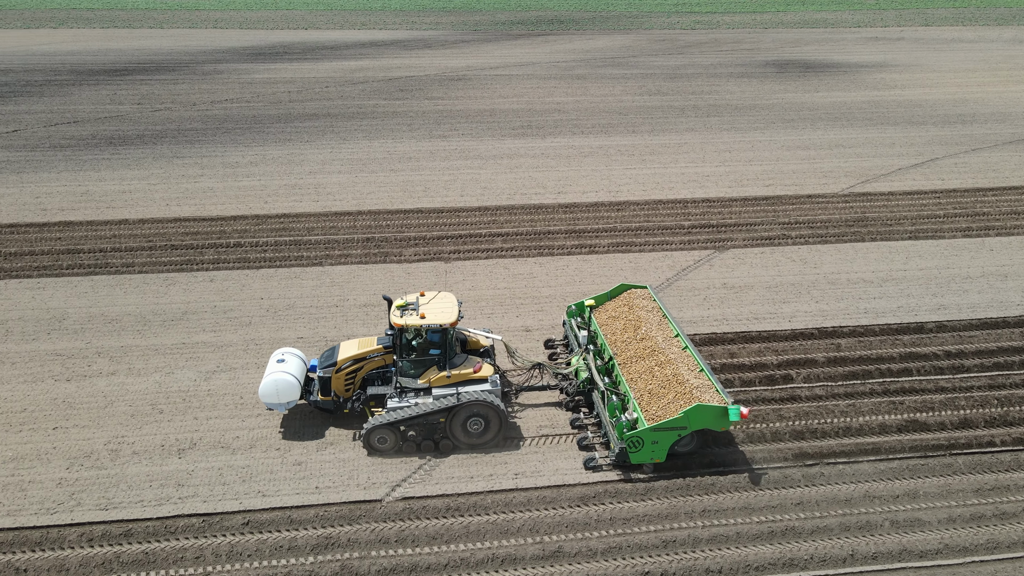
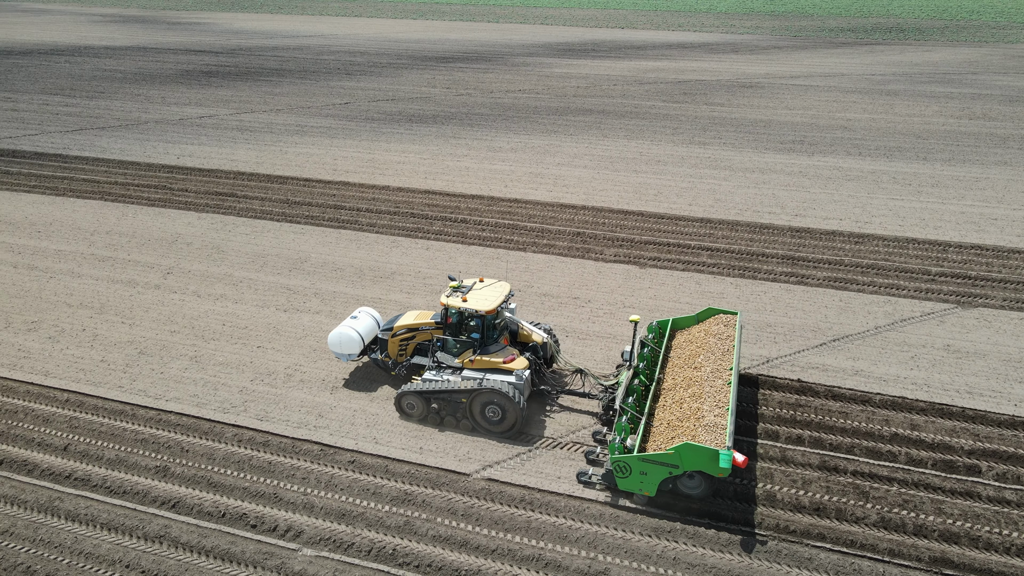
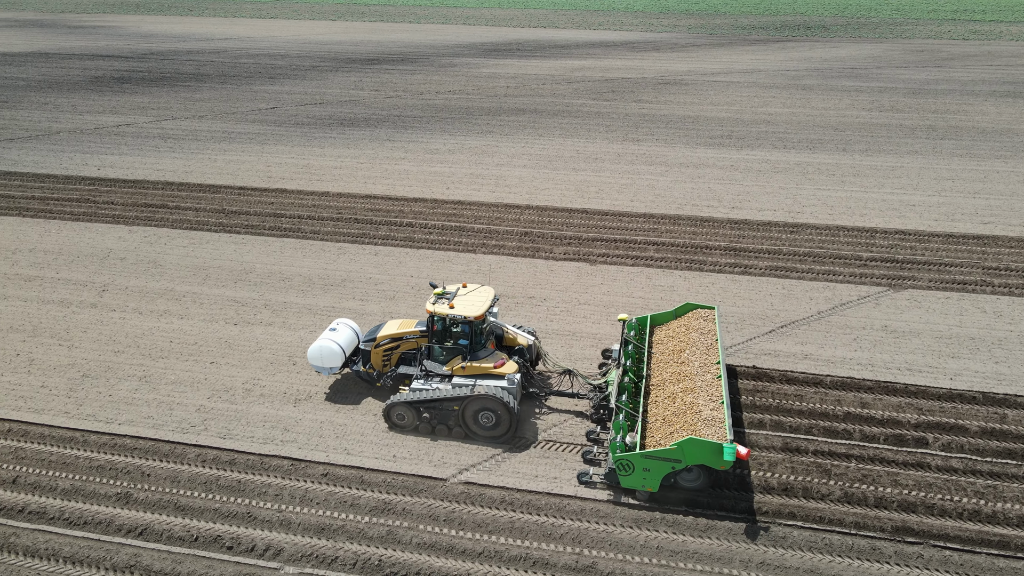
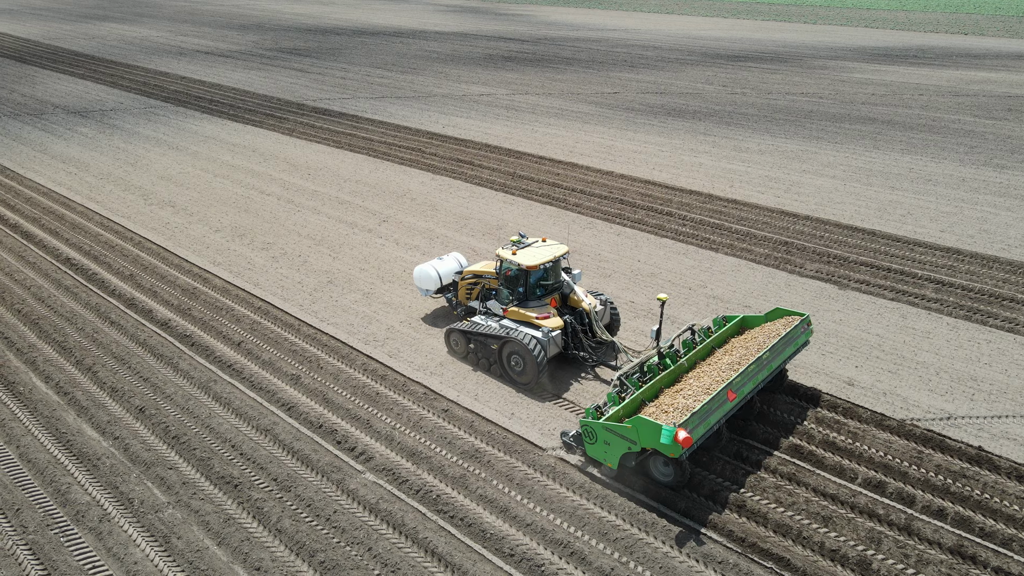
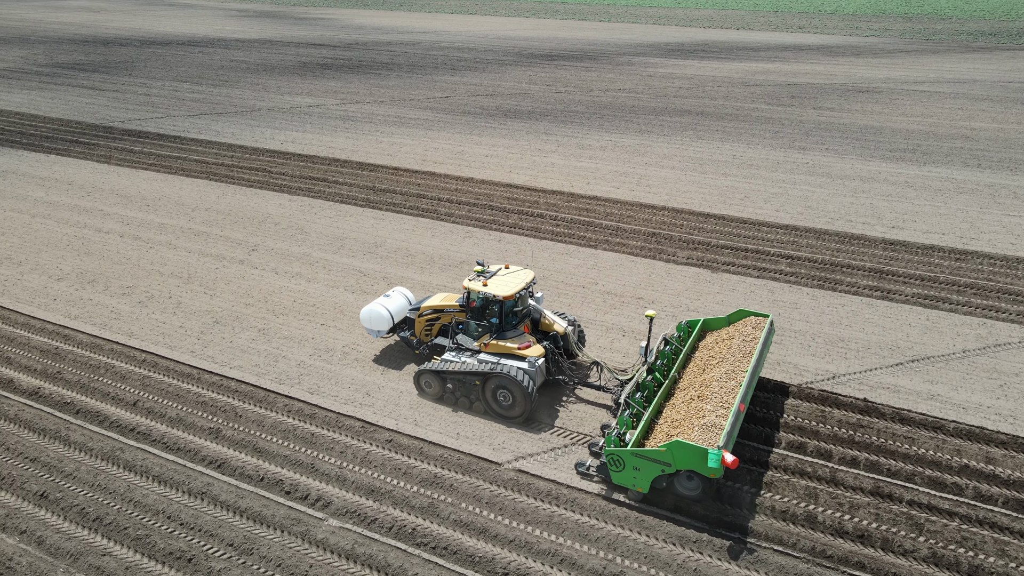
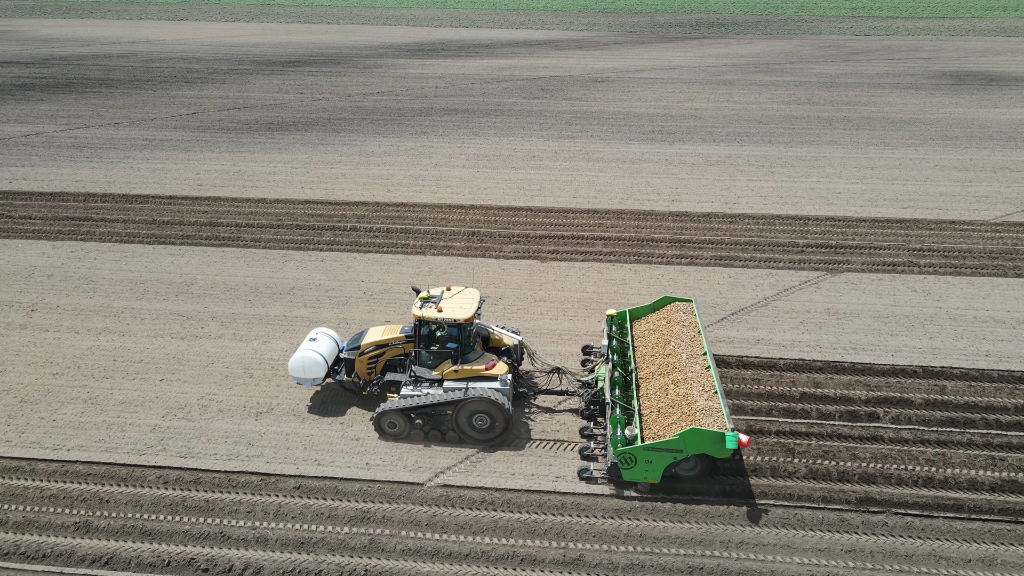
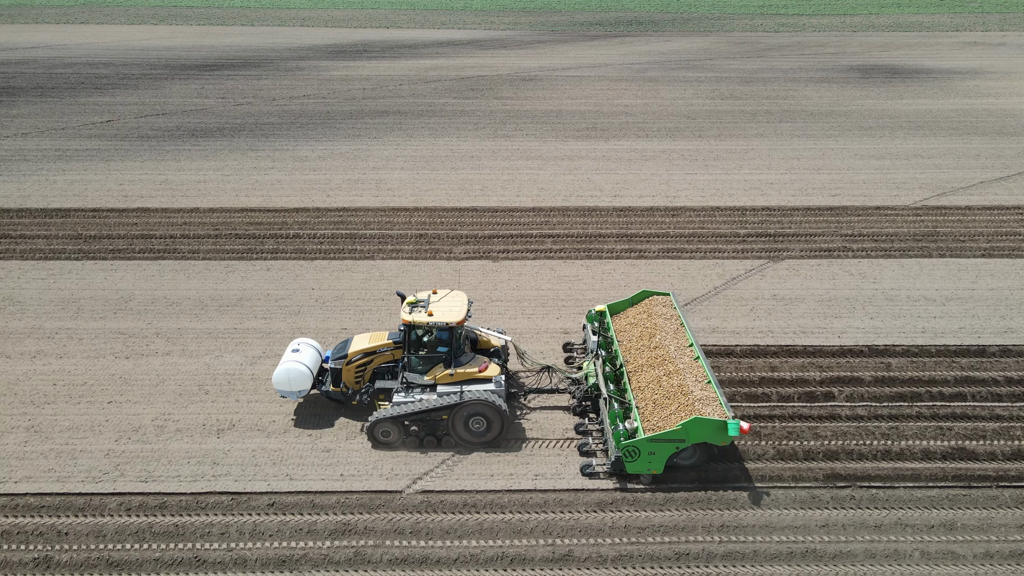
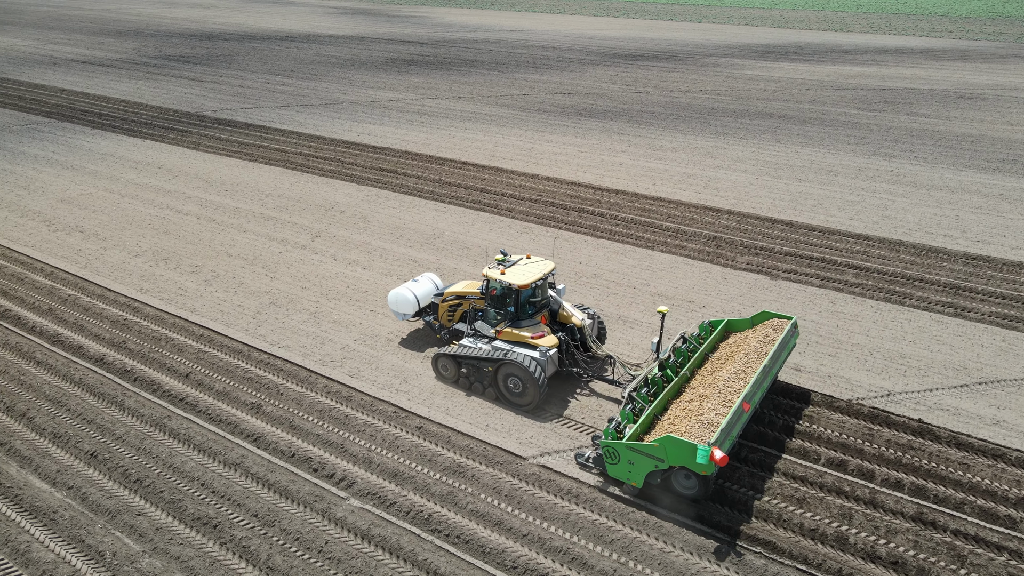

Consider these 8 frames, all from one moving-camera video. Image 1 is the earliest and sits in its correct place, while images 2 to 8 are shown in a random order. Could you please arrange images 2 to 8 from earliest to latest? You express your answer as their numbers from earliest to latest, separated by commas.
7, 6, 3, 2, 5, 8, 4
